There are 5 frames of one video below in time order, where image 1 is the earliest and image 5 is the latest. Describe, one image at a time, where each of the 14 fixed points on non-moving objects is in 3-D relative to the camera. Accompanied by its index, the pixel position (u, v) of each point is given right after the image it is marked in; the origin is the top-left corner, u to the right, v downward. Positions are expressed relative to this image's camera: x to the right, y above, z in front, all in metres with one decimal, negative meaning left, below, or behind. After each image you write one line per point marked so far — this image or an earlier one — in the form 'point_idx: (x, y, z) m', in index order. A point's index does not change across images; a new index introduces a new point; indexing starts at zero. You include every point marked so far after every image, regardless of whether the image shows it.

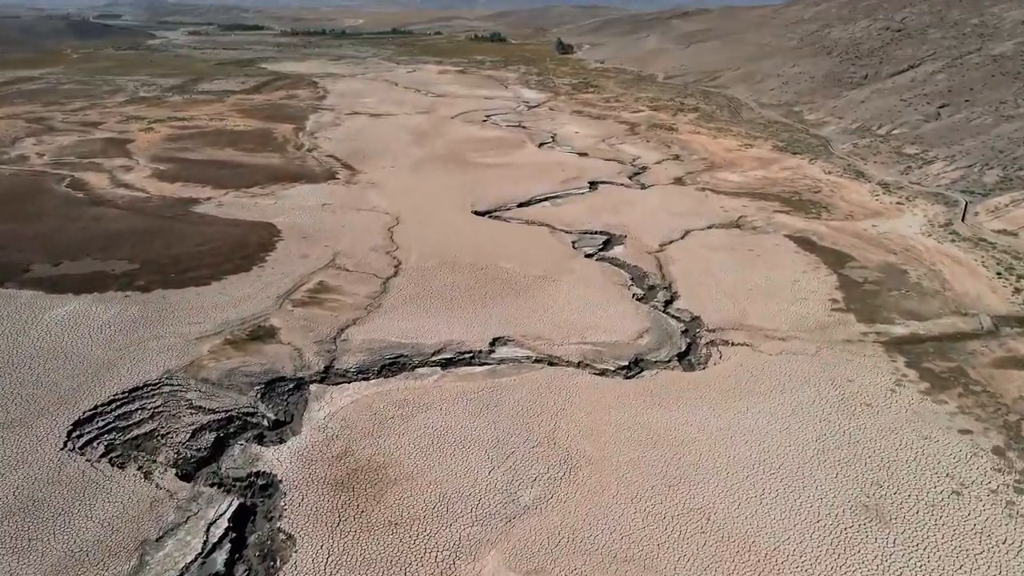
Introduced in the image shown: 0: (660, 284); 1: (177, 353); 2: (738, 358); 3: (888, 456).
0: (+4.0, +0.1, +18.1) m
1: (-7.1, -1.4, +14.2) m
2: (+4.7, -1.5, +14.0) m
3: (+6.2, -2.8, +11.1) m
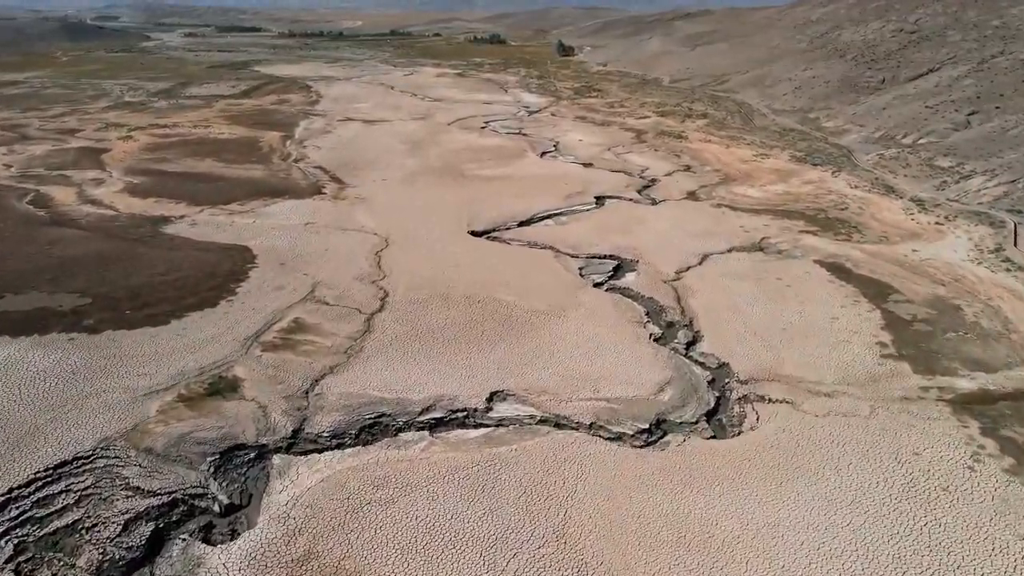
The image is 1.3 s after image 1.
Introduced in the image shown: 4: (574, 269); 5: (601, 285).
0: (+4.0, -0.8, +16.0) m
1: (-7.1, -2.3, +12.1) m
2: (+4.7, -2.3, +12.0) m
3: (+6.2, -3.7, +9.0) m
4: (+1.7, +0.5, +18.9) m
5: (+2.4, +0.1, +18.2) m
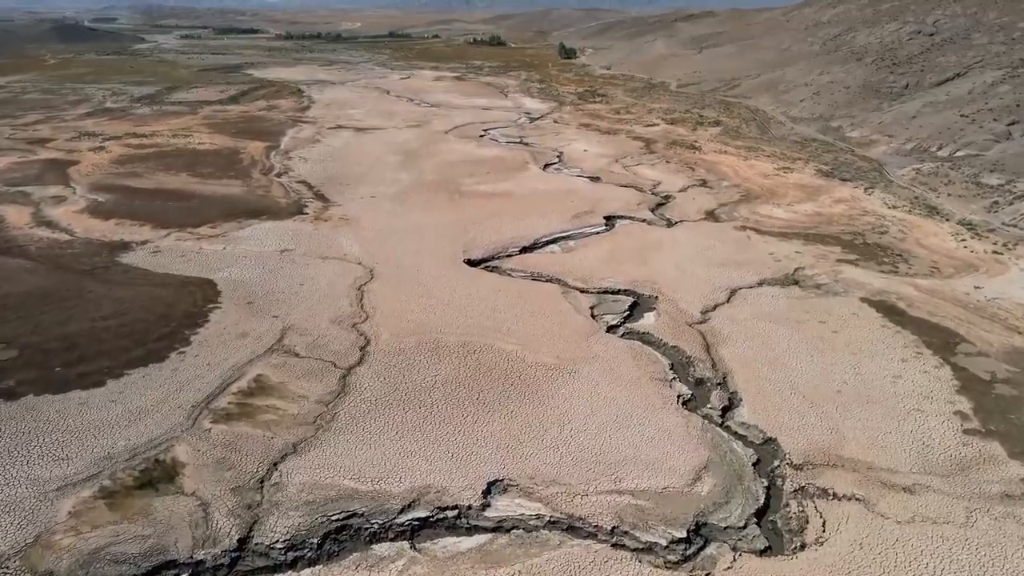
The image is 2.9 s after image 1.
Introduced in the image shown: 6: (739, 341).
0: (+4.0, -1.8, +13.5) m
1: (-7.0, -3.3, +9.6) m
2: (+4.8, -3.4, +9.5) m
3: (+6.3, -4.7, +6.5) m
4: (+1.8, -0.5, +16.5) m
5: (+2.4, -1.0, +15.7) m
6: (+5.1, -1.1, +14.9) m
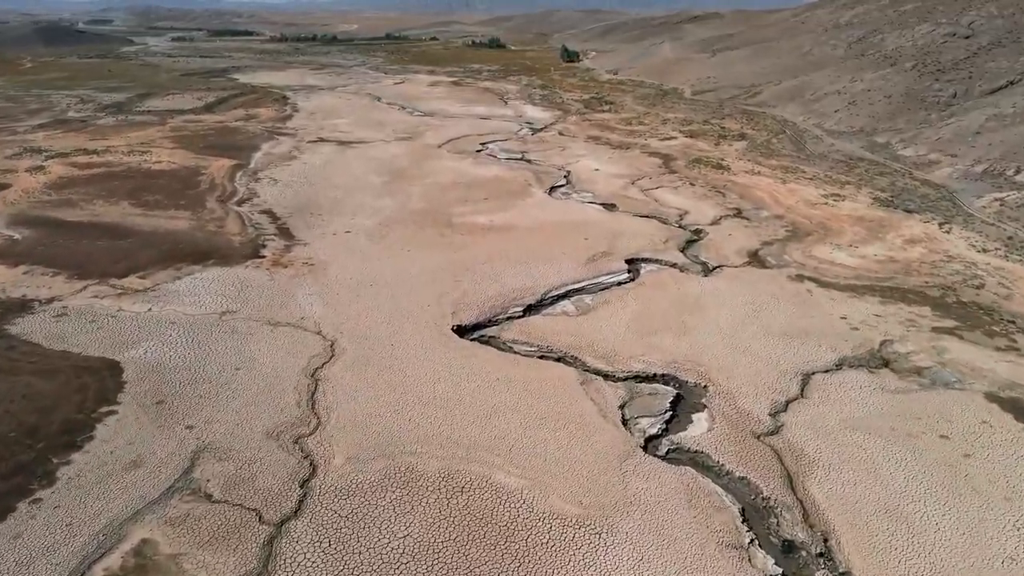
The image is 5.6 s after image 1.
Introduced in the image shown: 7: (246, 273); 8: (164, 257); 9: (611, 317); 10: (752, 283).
0: (+4.1, -3.6, +9.2) m
1: (-7.0, -5.0, +5.3) m
2: (+4.8, -5.1, +5.2) m
3: (+6.3, -6.4, +2.2) m
4: (+1.8, -2.2, +12.2) m
5: (+2.5, -2.7, +11.4) m
6: (+5.1, -2.9, +10.6) m
7: (-7.2, +0.4, +18.3) m
8: (-10.0, +0.9, +19.3) m
9: (+2.3, -0.7, +15.9) m
10: (+6.3, +0.1, +17.6) m
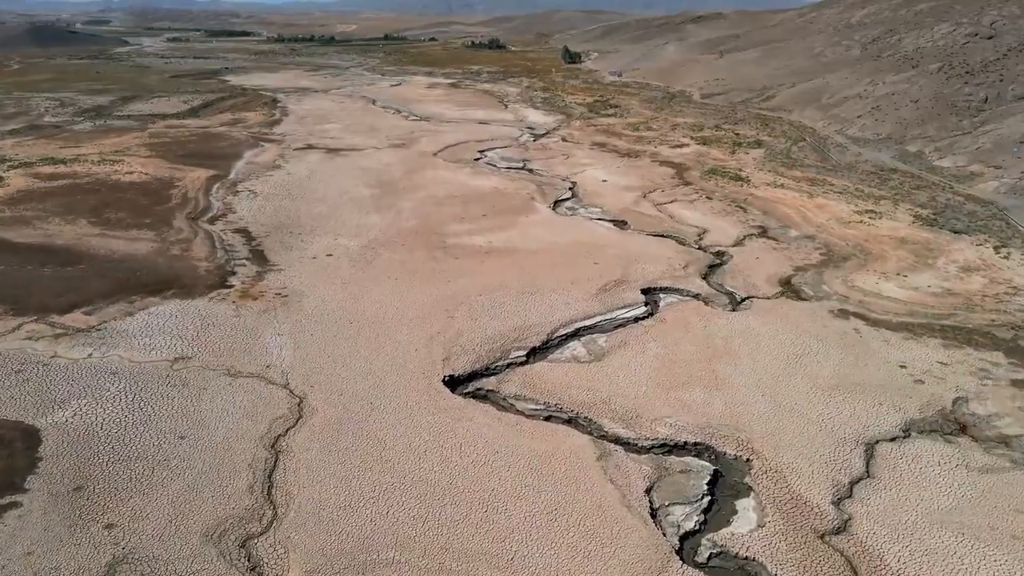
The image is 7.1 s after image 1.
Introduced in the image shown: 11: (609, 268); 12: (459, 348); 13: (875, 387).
0: (+4.1, -4.4, +6.9) m
1: (-7.0, -5.8, +3.0) m
2: (+4.8, -5.9, +2.8) m
3: (+6.3, -7.3, -0.2) m
4: (+1.8, -3.1, +9.8) m
5: (+2.5, -3.5, +9.1) m
6: (+5.1, -3.7, +8.3) m
7: (-7.2, -0.5, +16.0) m
8: (-10.0, 0.0, +17.0) m
9: (+2.4, -1.5, +13.5) m
10: (+6.3, -0.8, +15.3) m
11: (+2.6, +0.5, +18.1) m
12: (-1.1, -1.3, +14.1) m
13: (+6.9, -1.9, +12.6) m
